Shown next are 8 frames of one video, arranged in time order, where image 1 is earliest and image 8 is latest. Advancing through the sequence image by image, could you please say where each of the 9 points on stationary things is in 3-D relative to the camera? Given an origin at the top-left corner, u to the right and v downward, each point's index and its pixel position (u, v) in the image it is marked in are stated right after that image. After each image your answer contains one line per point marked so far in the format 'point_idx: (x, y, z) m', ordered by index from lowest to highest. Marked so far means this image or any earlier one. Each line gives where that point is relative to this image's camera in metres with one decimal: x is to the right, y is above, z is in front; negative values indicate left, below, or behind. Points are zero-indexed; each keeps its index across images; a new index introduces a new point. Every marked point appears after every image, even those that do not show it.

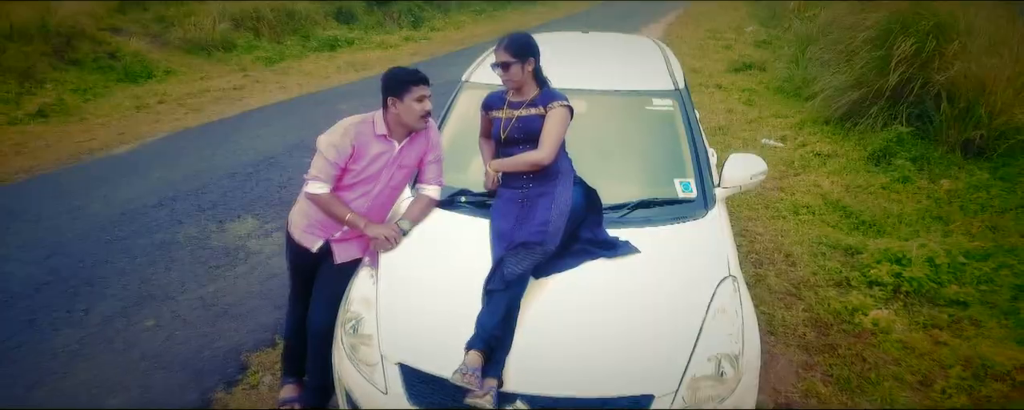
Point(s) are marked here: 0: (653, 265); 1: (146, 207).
0: (+0.8, -0.3, +2.1) m
1: (-4.1, -0.1, +4.4) m
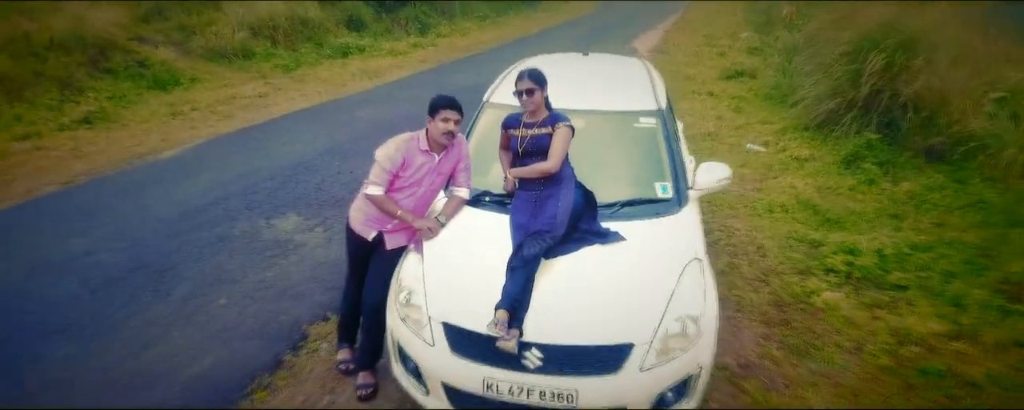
0: (+0.9, -0.3, +2.7) m
1: (-4.0, -0.1, +5.0) m
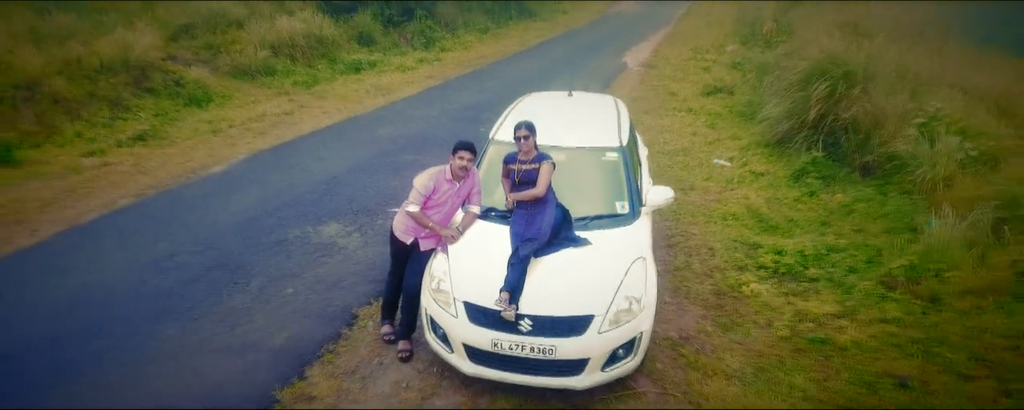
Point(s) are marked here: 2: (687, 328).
0: (+0.9, -0.4, +3.8) m
1: (-4.0, -0.2, +6.1) m
2: (+1.9, -1.3, +4.2) m
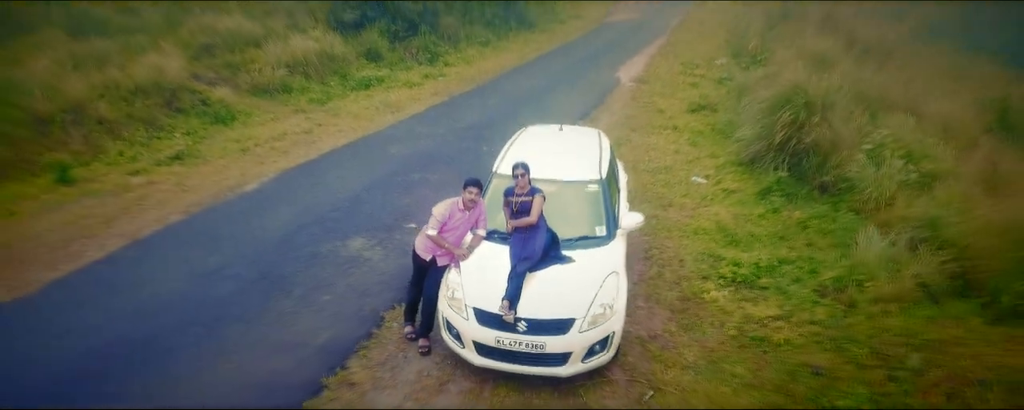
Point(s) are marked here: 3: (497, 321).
0: (+0.9, -0.8, +4.8) m
1: (-4.0, -0.5, +7.1) m
2: (+1.9, -1.7, +5.2) m
3: (-0.2, -1.3, +4.4) m
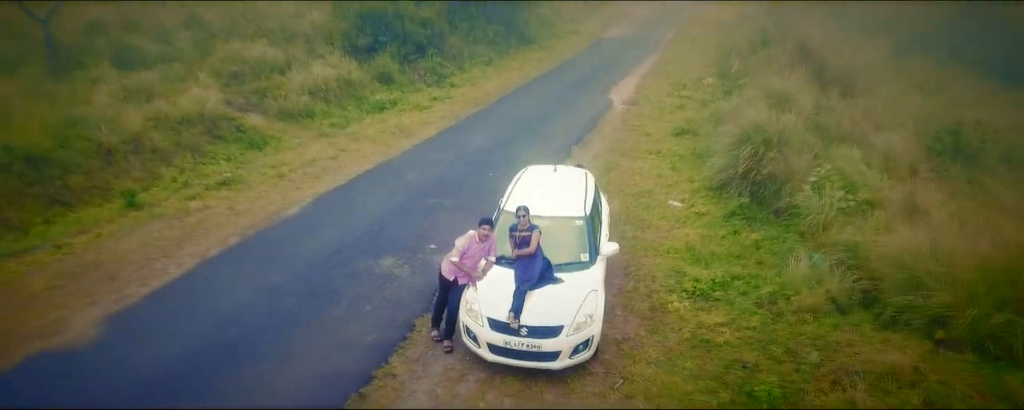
0: (+0.9, -1.3, +6.2) m
1: (-3.9, -1.0, +8.5) m
2: (+2.0, -2.2, +6.6) m
3: (-0.1, -1.9, +5.9) m
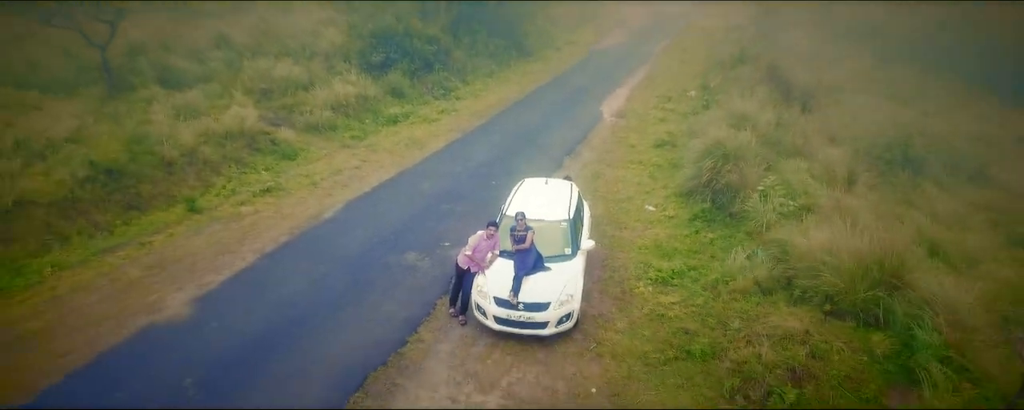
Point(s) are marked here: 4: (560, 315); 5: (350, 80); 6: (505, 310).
0: (+0.9, -1.4, +8.1) m
1: (-3.9, -1.2, +10.4) m
2: (+2.0, -2.3, +8.5) m
3: (-0.1, -2.0, +7.8) m
4: (+1.0, -2.2, +7.8) m
5: (-8.2, +6.3, +19.5) m
6: (-0.2, -2.1, +7.8) m
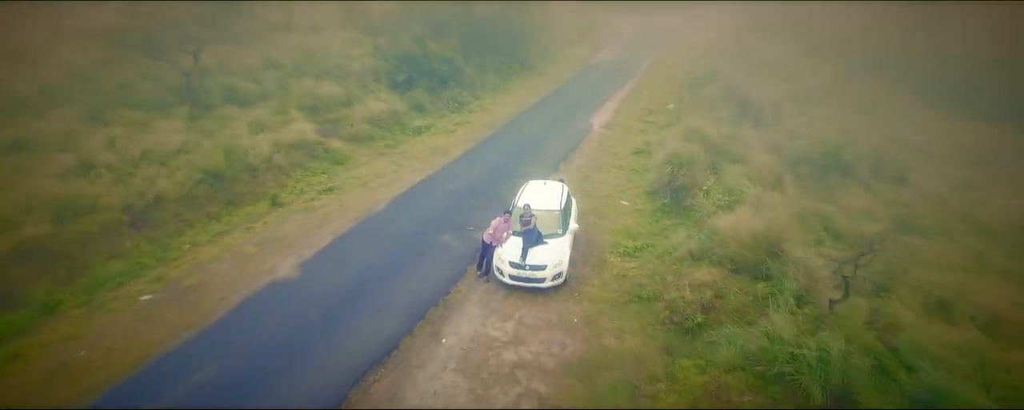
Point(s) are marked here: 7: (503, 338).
0: (+1.2, -1.2, +11.9) m
1: (-3.7, -1.0, +14.1) m
2: (+2.2, -2.1, +12.3) m
3: (+0.2, -1.8, +11.5) m
4: (+1.2, -2.0, +11.5) m
5: (-7.9, +6.5, +23.2) m
6: (+0.1, -1.9, +11.5) m
7: (-0.2, -3.5, +10.3) m
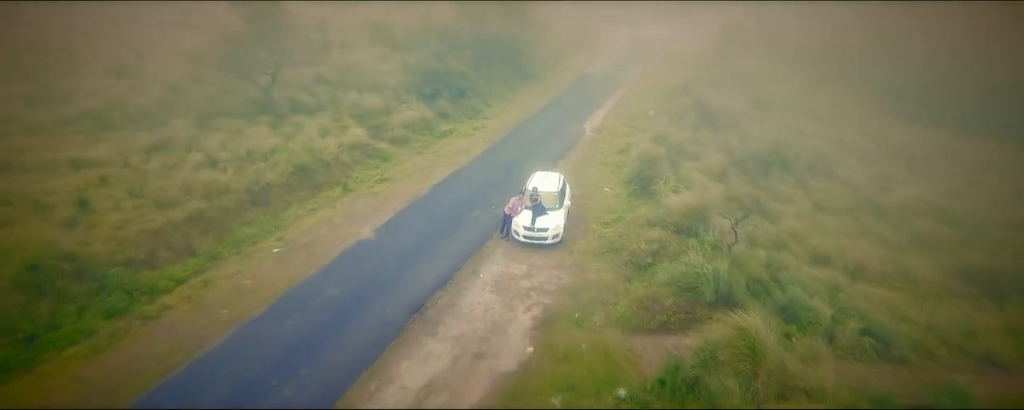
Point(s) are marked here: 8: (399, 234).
0: (+1.8, -0.5, +17.2) m
1: (-3.1, -0.2, +19.4) m
2: (+2.8, -1.4, +17.6) m
3: (+0.7, -1.0, +16.8) m
4: (+1.8, -1.3, +16.8) m
5: (-7.4, +7.2, +28.5) m
6: (+0.7, -1.2, +16.8) m
7: (+0.3, -2.7, +15.6) m
8: (-5.3, -1.3, +17.9) m
